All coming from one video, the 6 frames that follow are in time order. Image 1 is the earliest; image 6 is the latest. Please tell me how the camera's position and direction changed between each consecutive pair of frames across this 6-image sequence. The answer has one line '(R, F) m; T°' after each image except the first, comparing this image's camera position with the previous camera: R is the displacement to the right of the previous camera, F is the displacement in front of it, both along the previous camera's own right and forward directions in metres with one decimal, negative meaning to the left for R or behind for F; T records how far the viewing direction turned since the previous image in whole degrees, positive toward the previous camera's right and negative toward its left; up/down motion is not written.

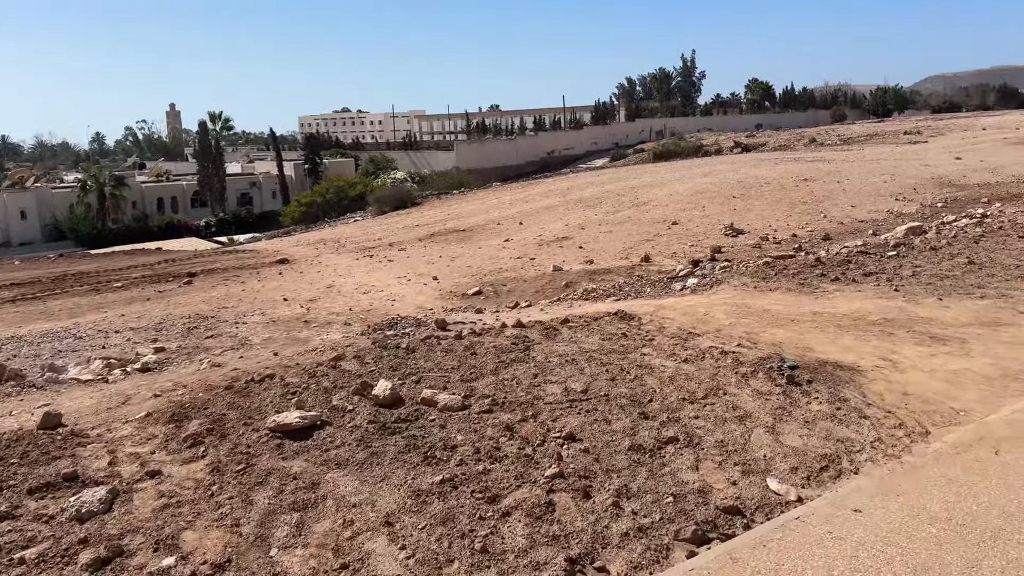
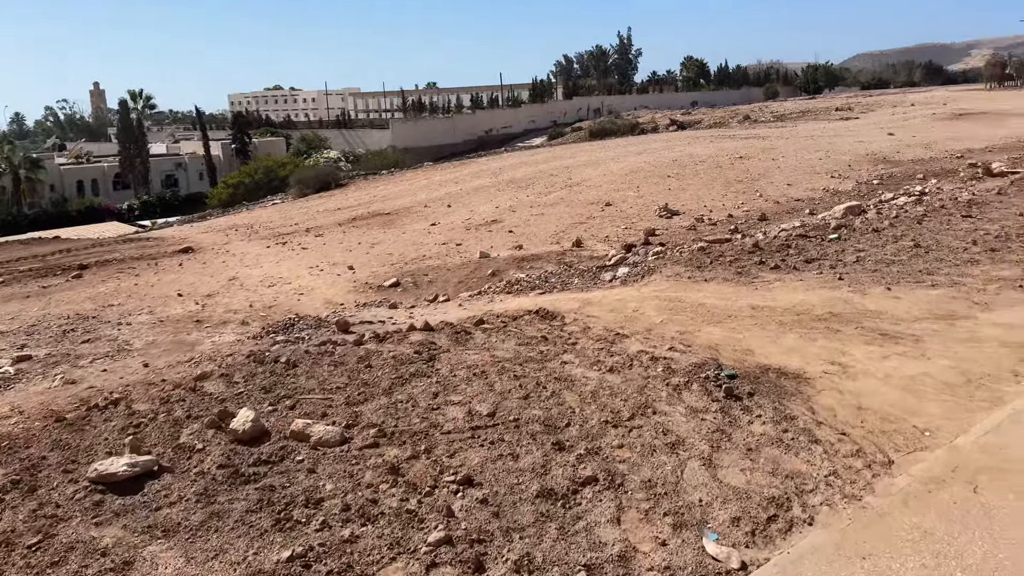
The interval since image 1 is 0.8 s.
(+0.3, +0.8) m; +4°
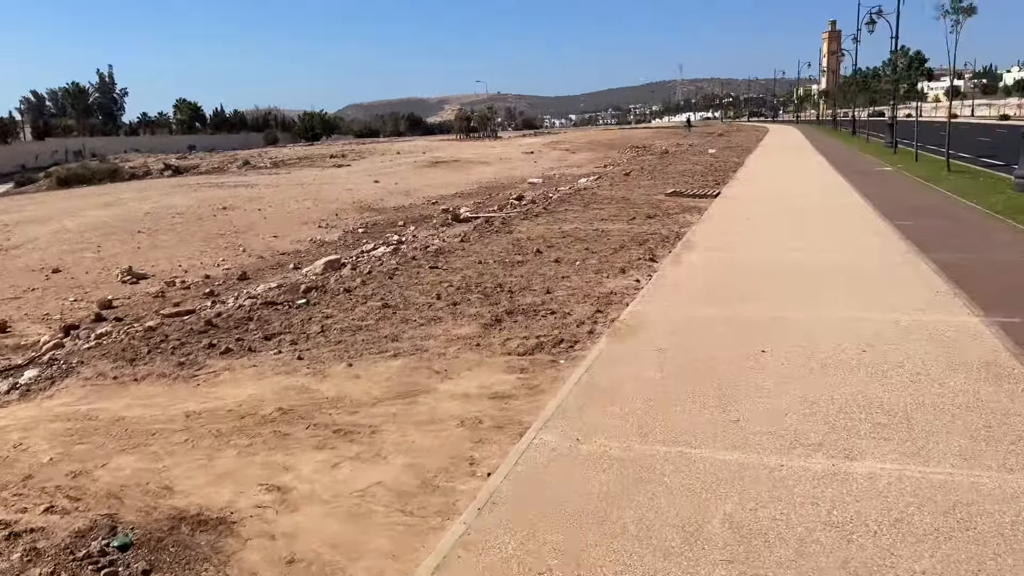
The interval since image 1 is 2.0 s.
(+0.9, +1.0) m; +34°
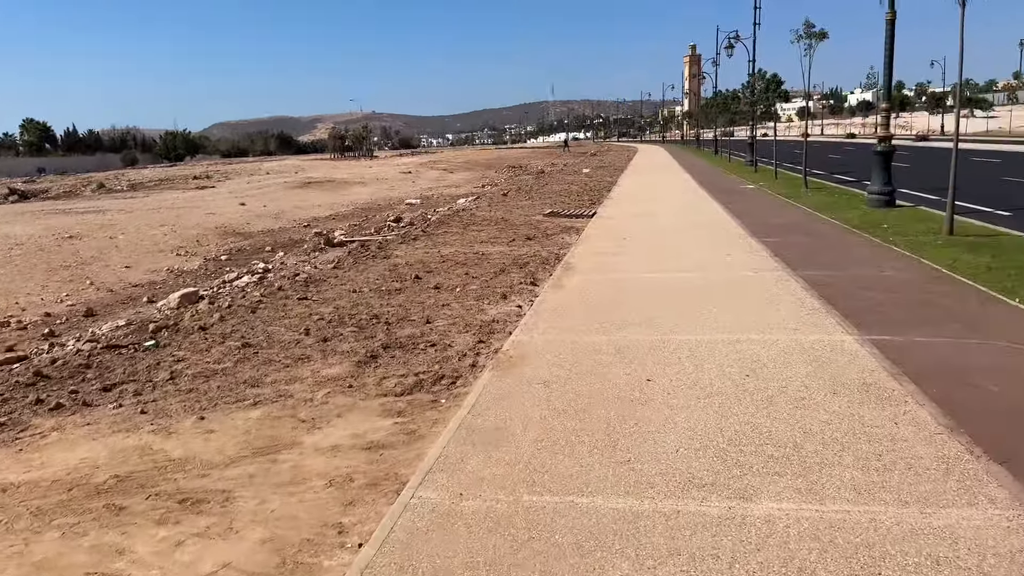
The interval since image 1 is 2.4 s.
(+0.1, +0.4) m; +9°
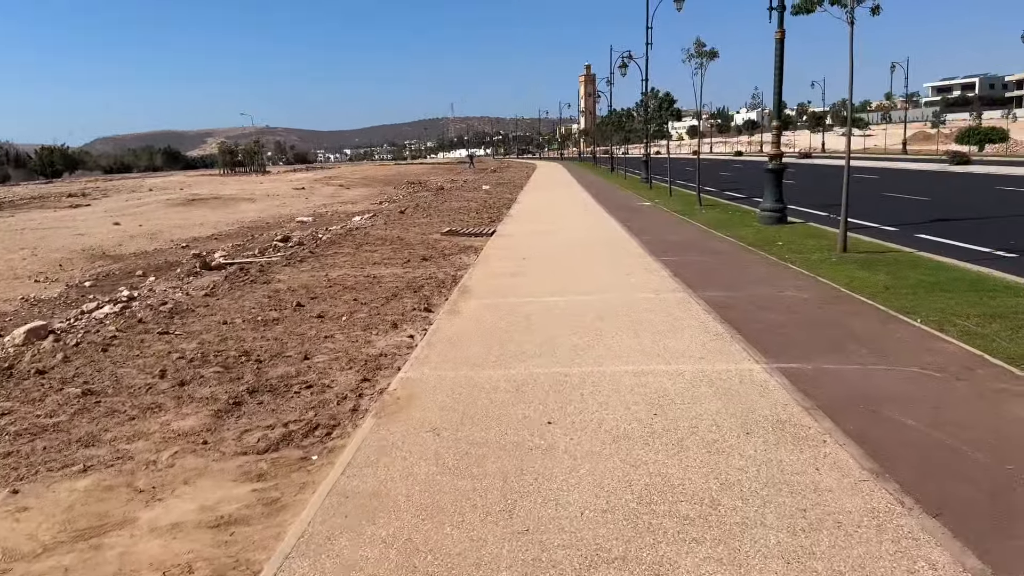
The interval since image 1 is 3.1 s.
(+0.1, +0.6) m; +7°
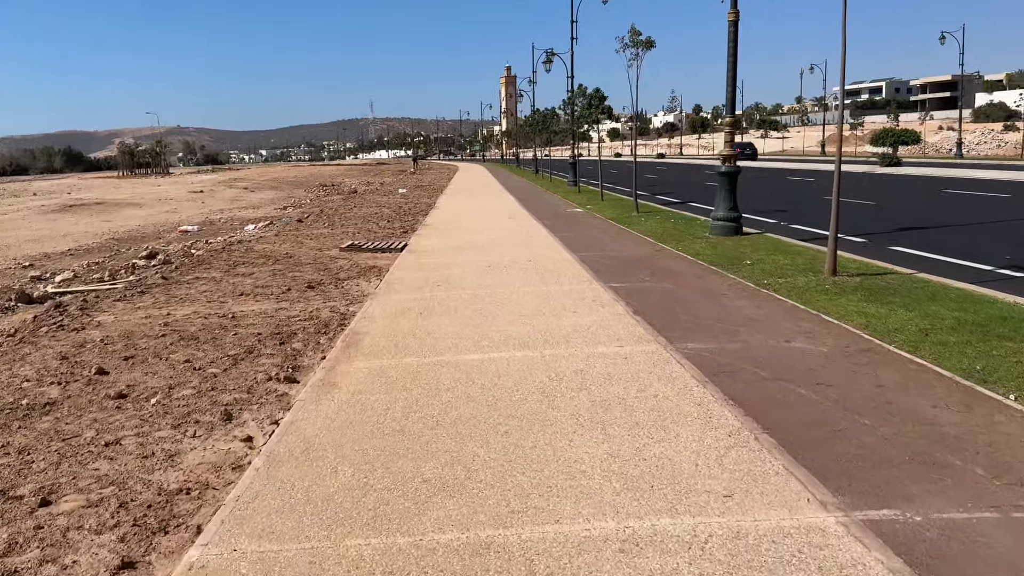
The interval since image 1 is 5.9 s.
(+0.2, +2.7) m; +5°
